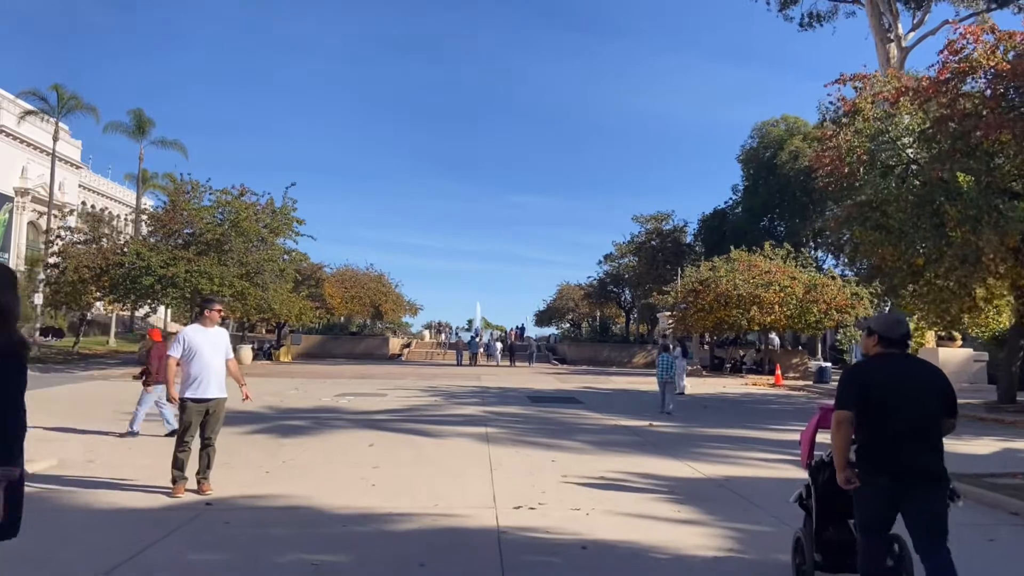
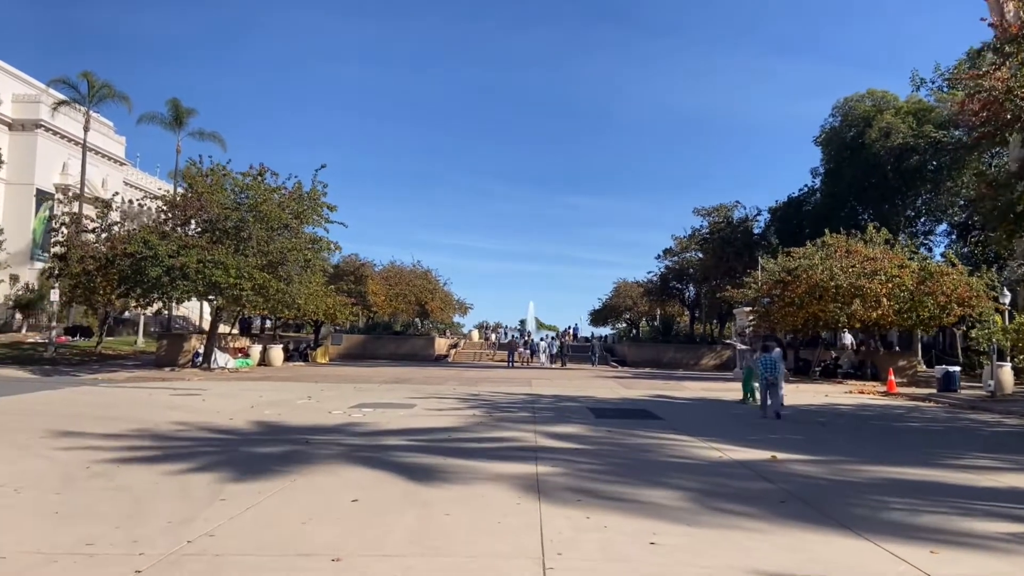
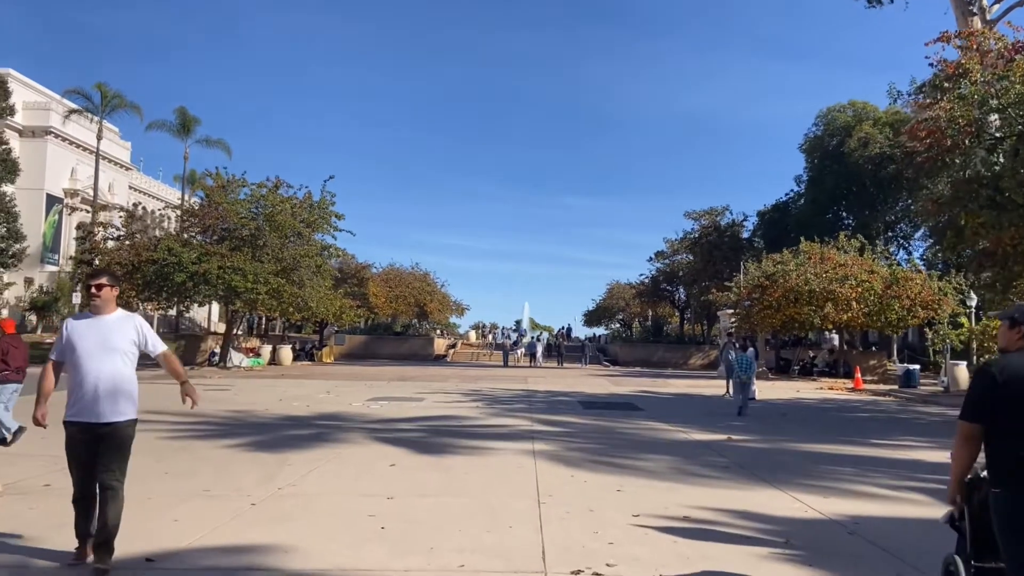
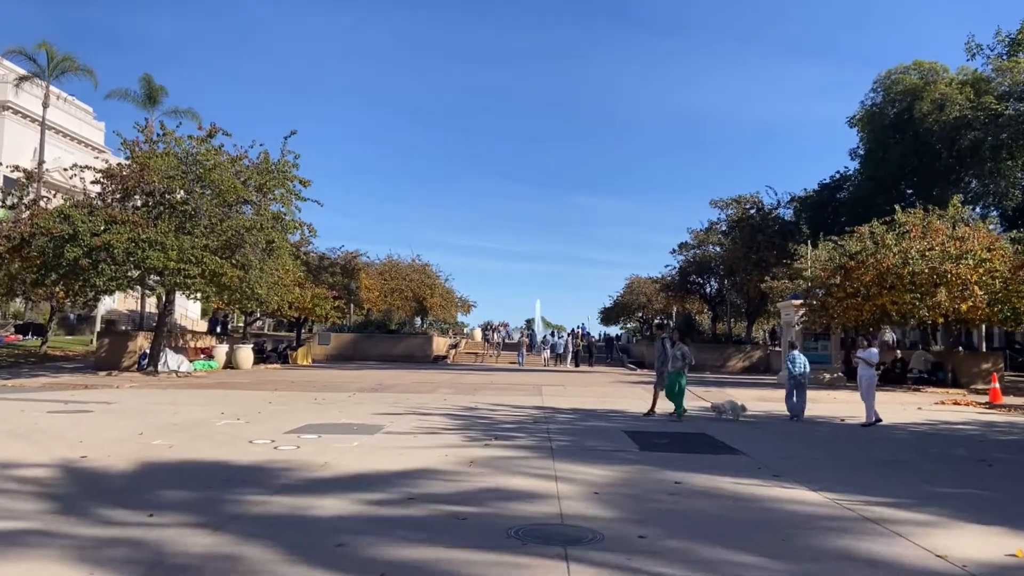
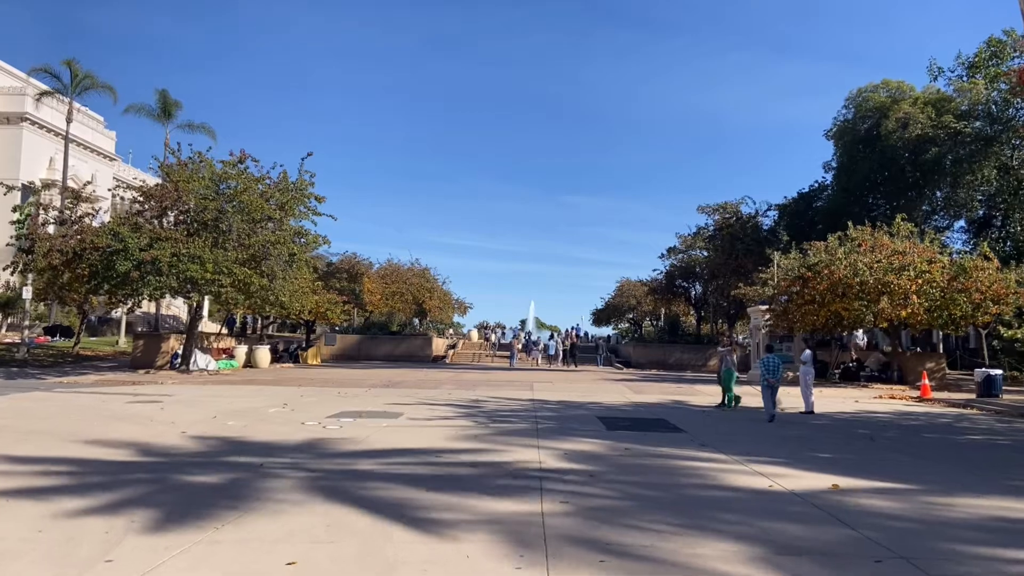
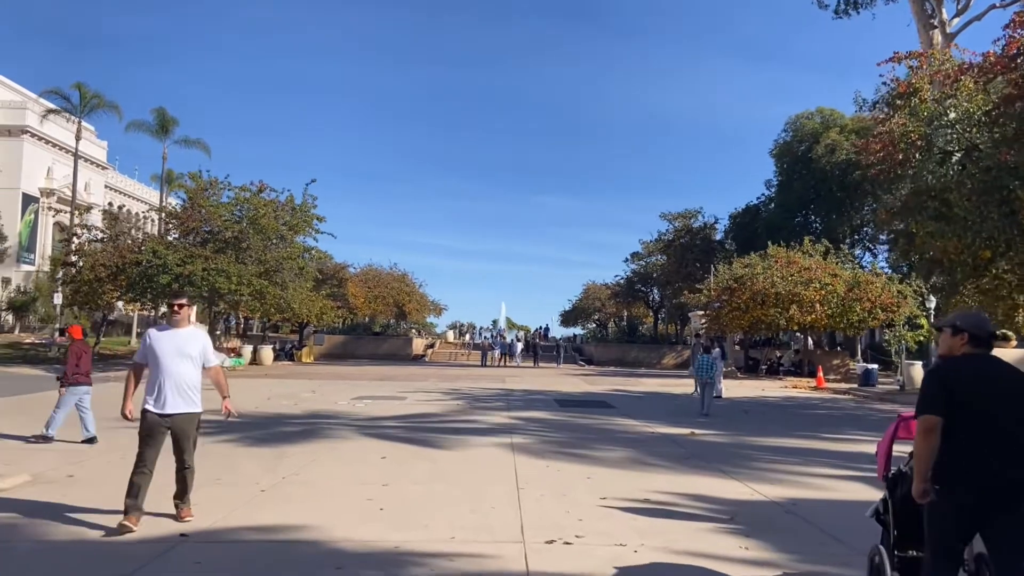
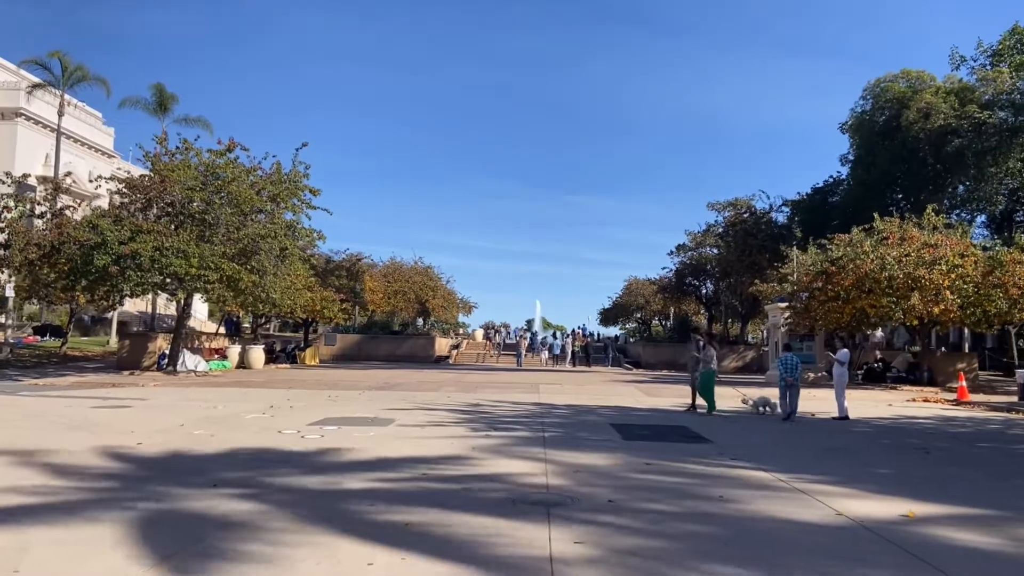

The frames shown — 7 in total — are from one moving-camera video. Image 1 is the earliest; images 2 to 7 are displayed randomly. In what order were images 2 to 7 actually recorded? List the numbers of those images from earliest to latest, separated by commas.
6, 3, 2, 5, 7, 4
